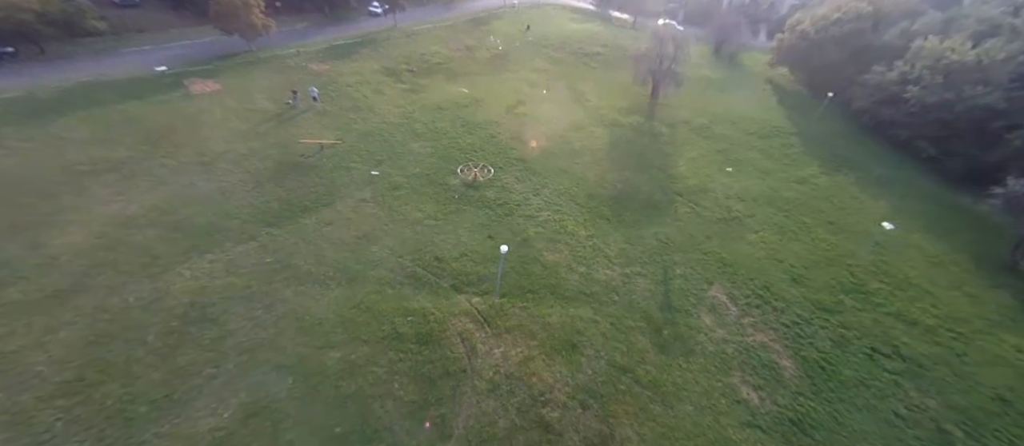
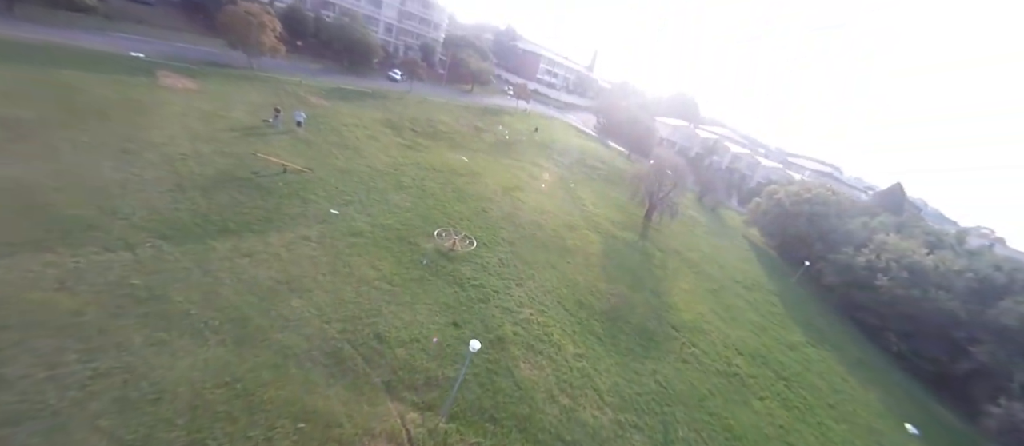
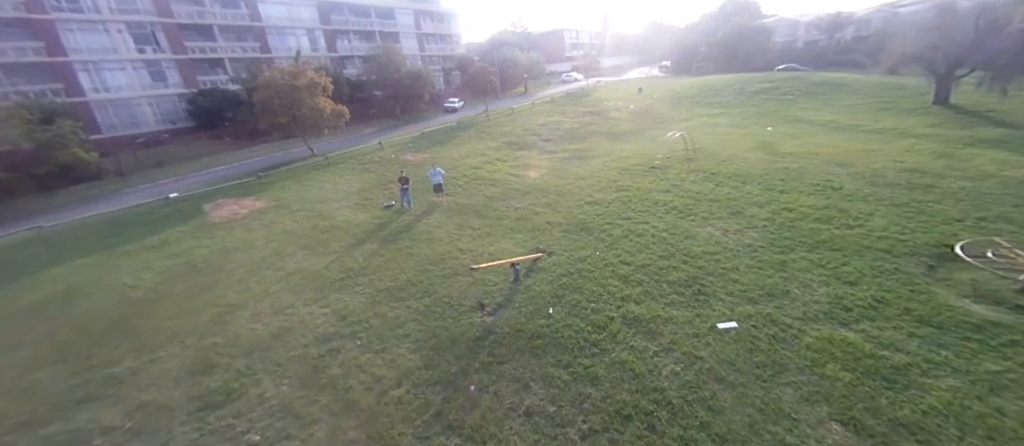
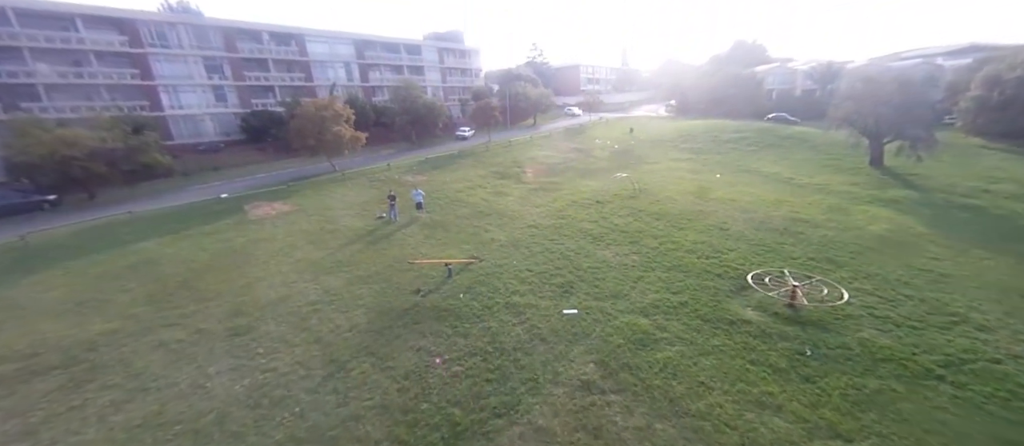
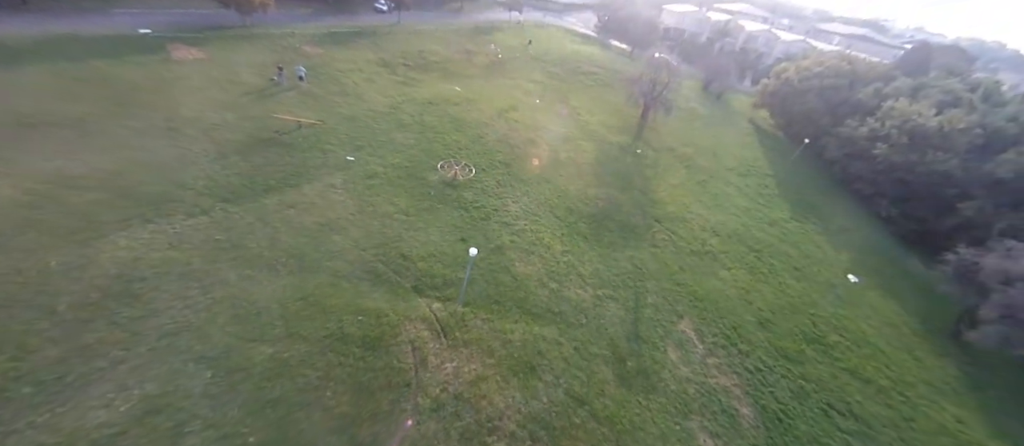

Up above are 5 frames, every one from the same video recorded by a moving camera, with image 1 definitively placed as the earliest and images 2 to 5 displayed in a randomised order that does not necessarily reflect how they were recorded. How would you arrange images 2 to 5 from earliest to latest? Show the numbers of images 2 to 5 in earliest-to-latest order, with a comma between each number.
5, 2, 4, 3
